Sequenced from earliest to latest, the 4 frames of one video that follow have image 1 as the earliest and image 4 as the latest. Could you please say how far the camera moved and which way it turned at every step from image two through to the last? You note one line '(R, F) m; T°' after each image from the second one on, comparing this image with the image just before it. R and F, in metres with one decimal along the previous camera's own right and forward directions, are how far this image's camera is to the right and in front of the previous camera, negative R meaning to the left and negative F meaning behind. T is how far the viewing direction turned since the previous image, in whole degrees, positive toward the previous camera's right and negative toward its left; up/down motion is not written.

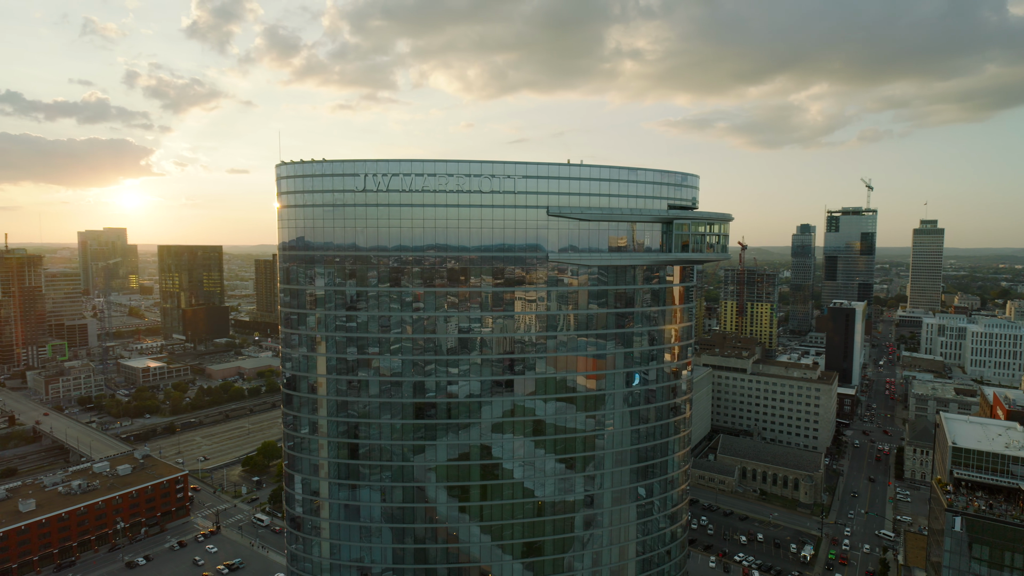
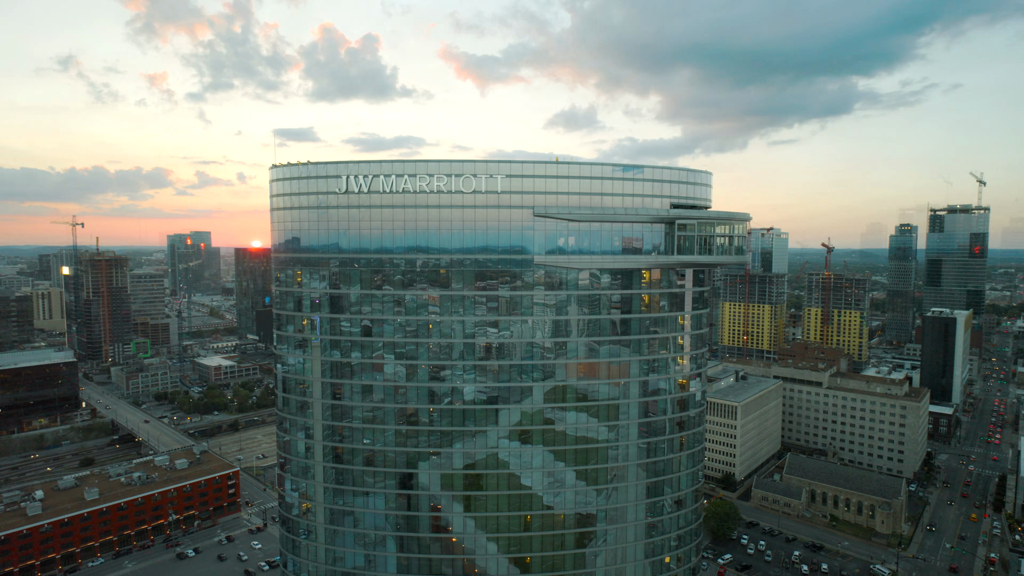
(+7.8, +3.4) m; -9°
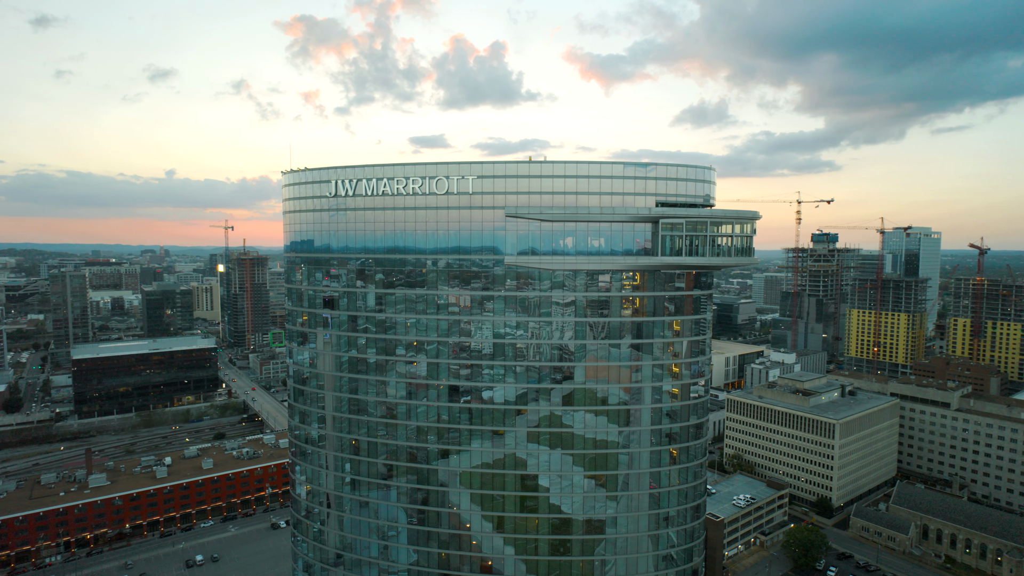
(+14.1, +1.7) m; -15°
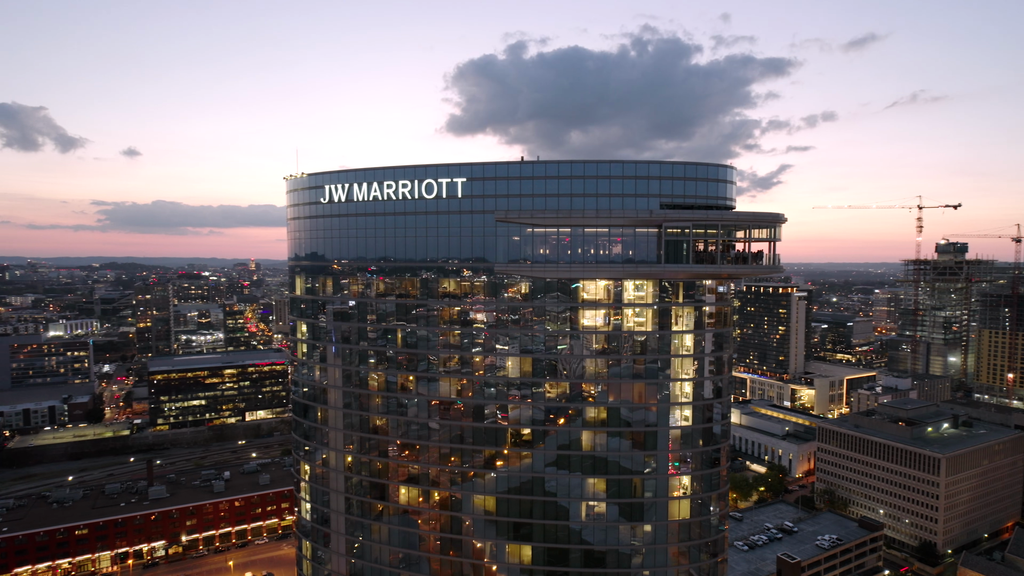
(+4.8, +5.8) m; -8°
